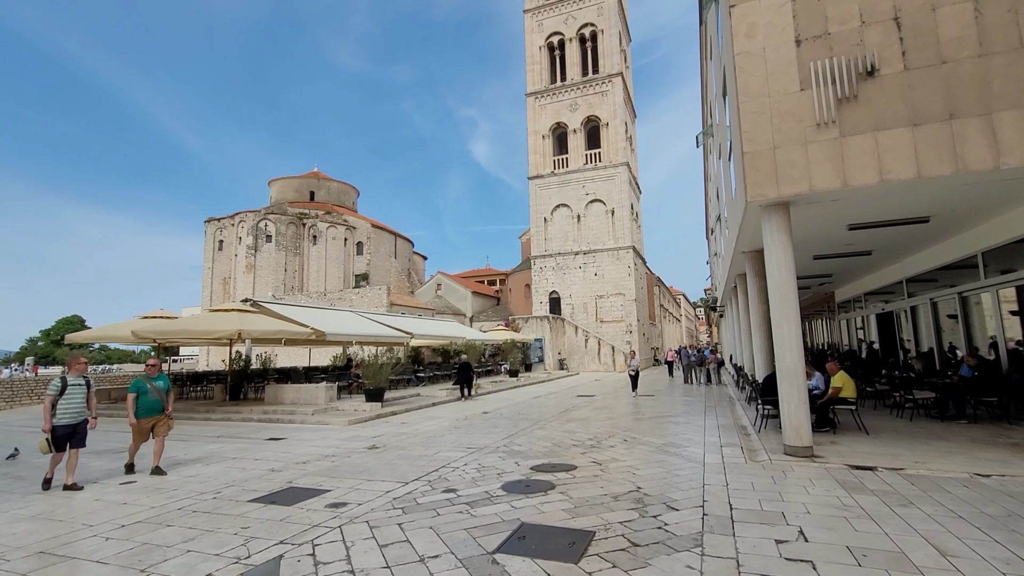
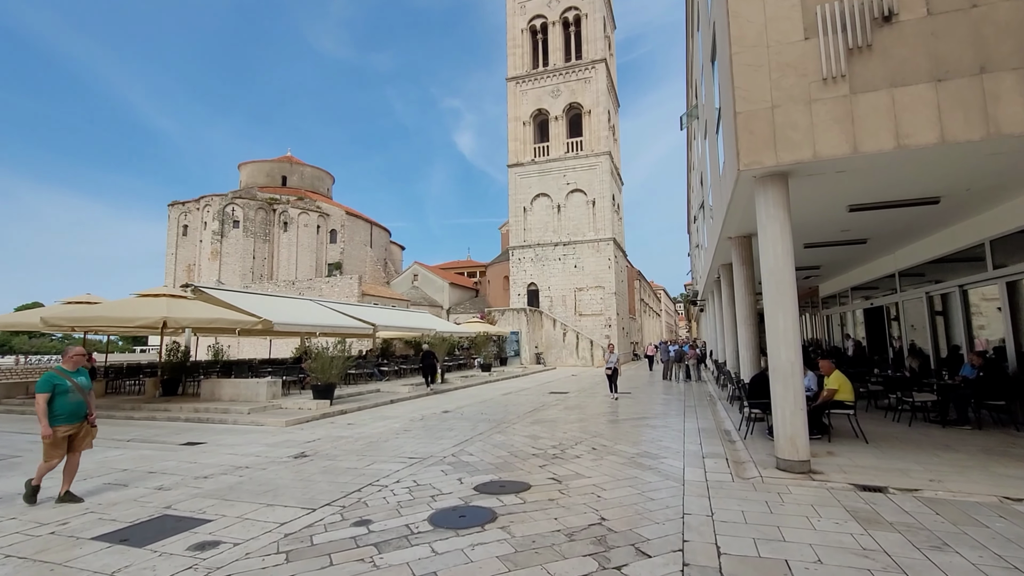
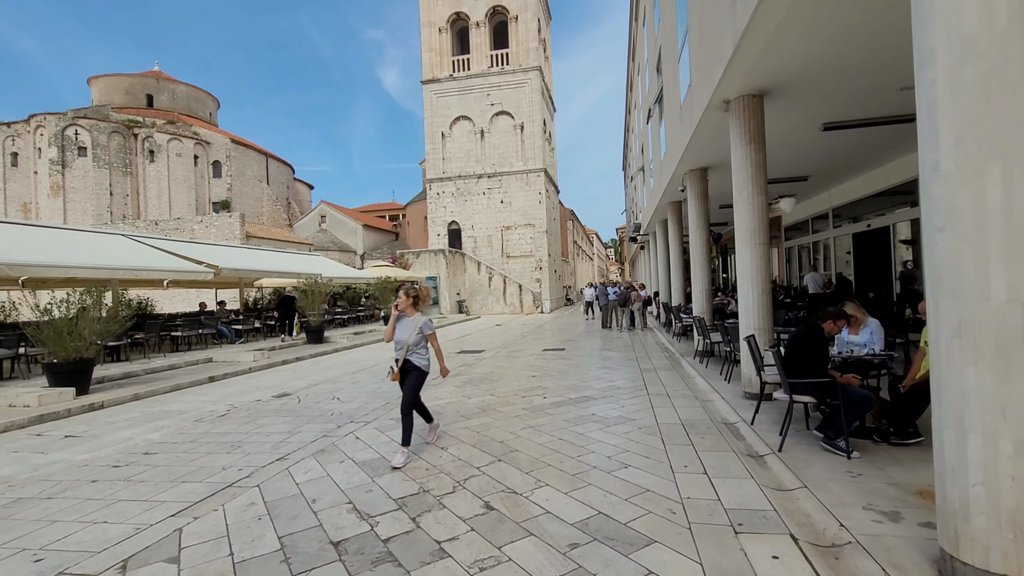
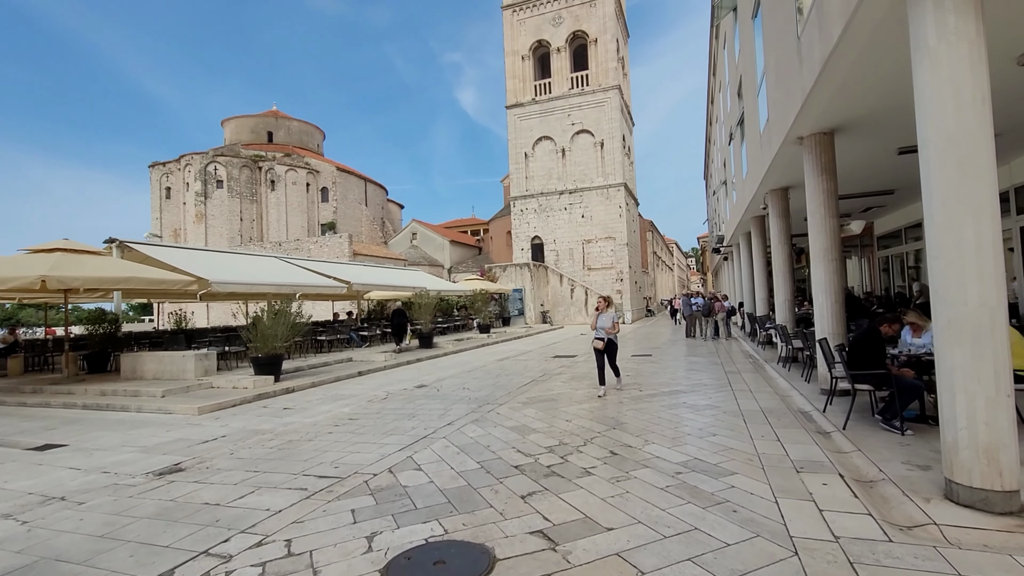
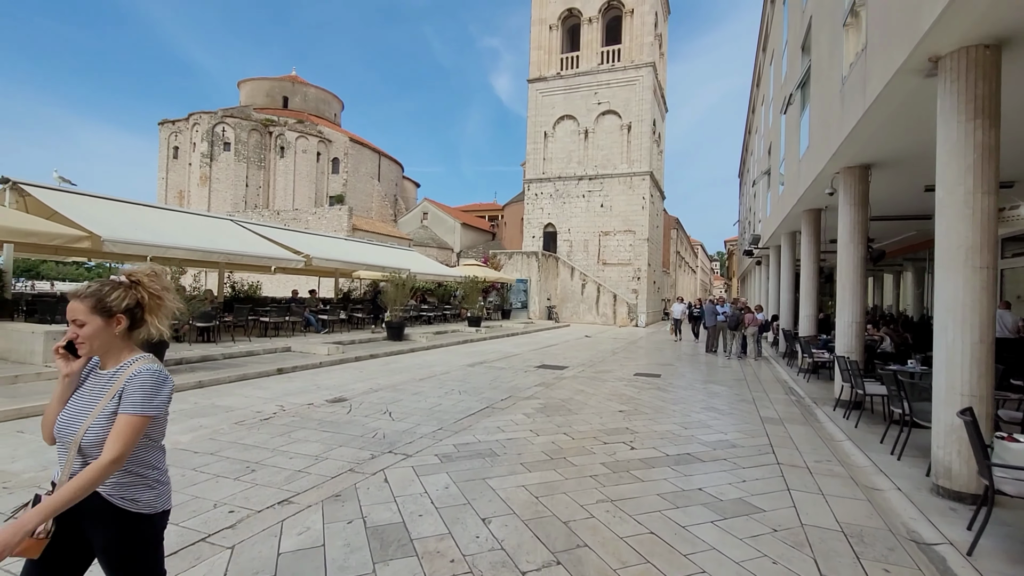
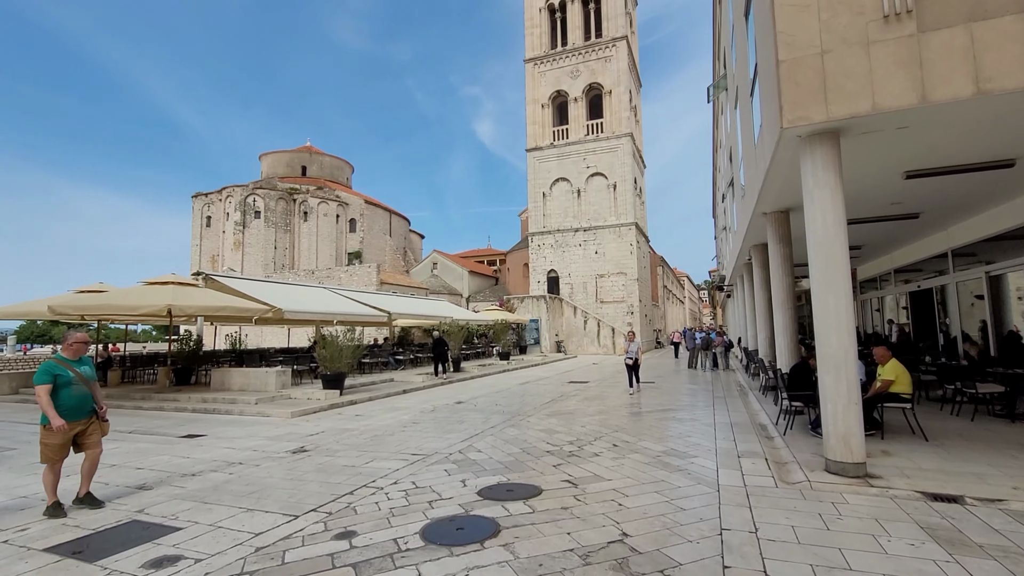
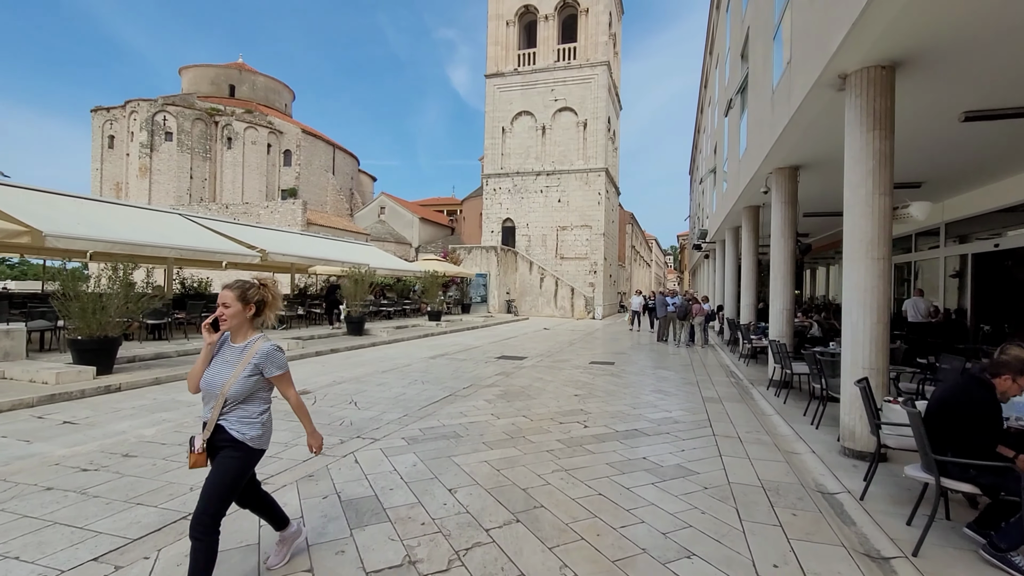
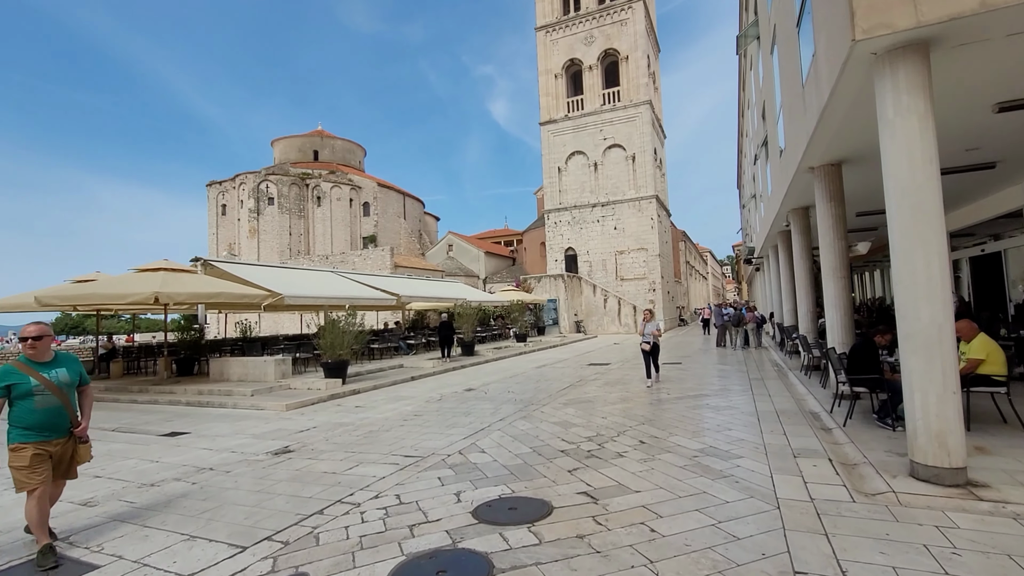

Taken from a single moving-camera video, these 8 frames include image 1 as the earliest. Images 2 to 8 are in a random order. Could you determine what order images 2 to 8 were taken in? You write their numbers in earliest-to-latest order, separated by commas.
2, 6, 8, 4, 3, 7, 5
